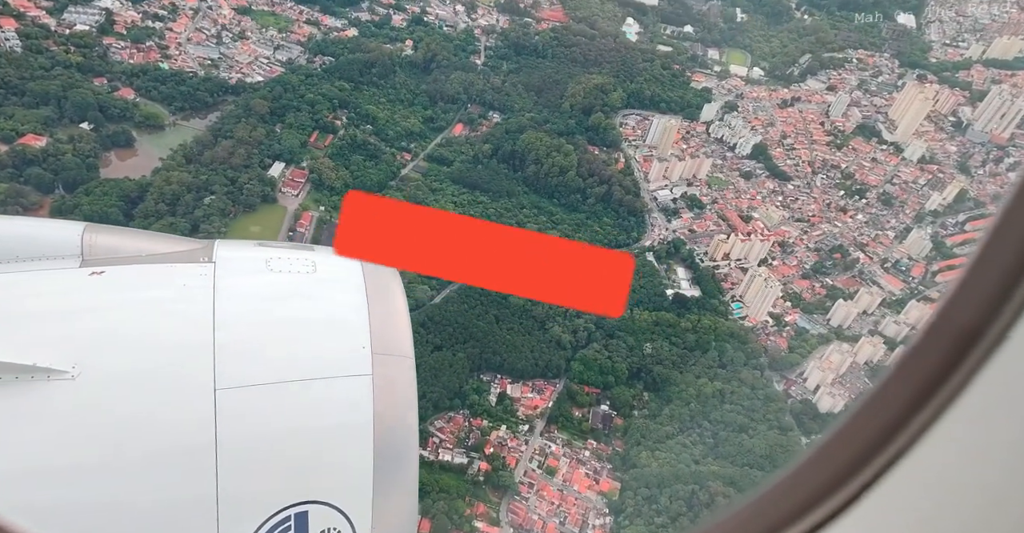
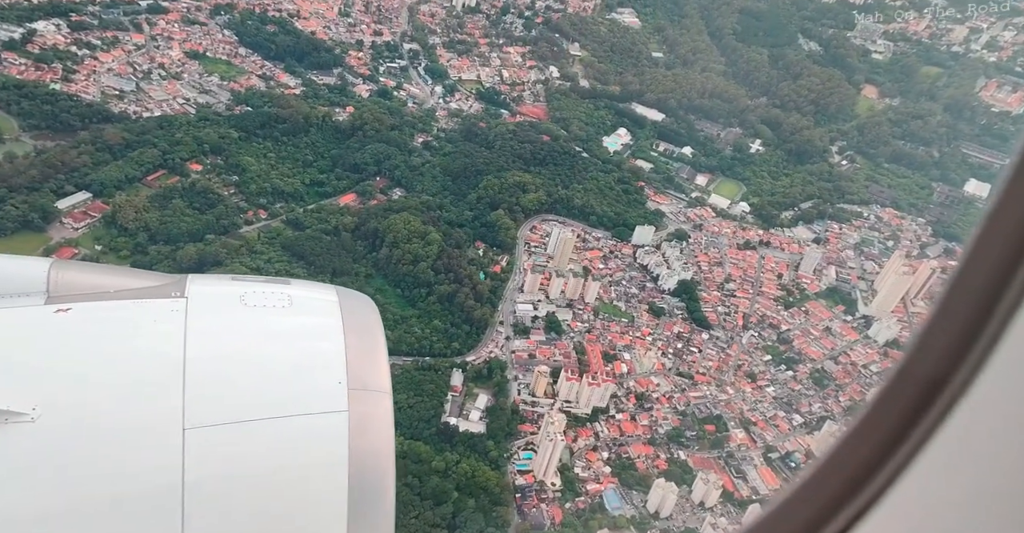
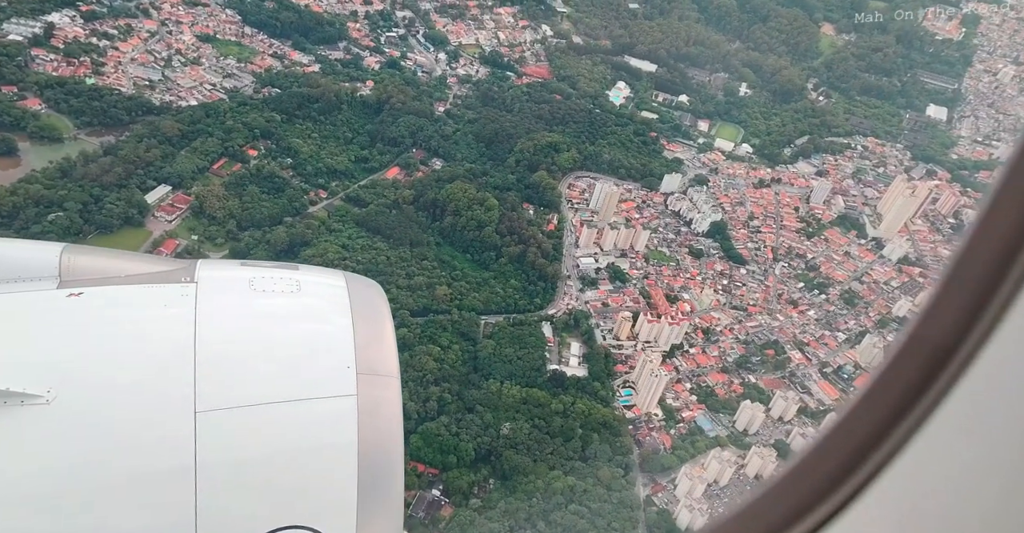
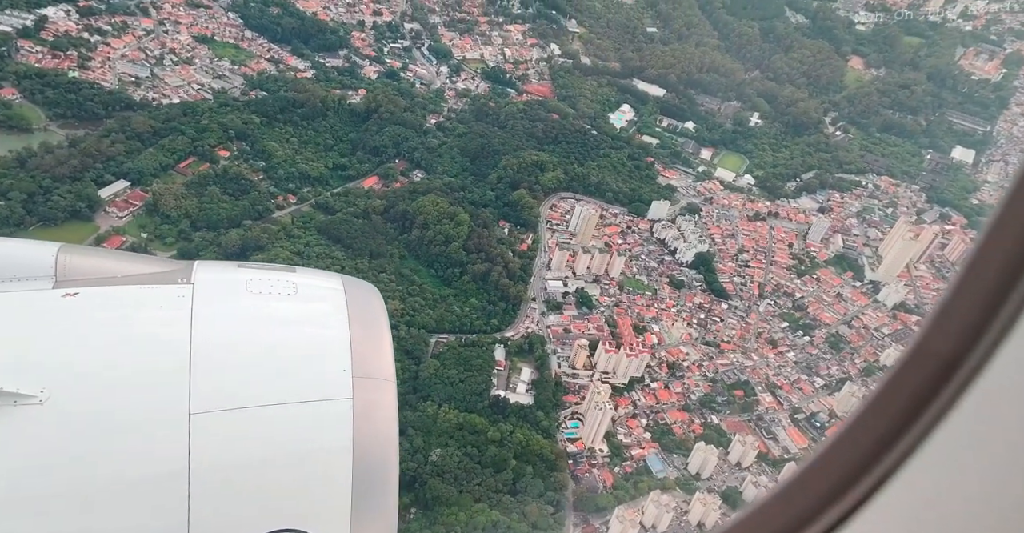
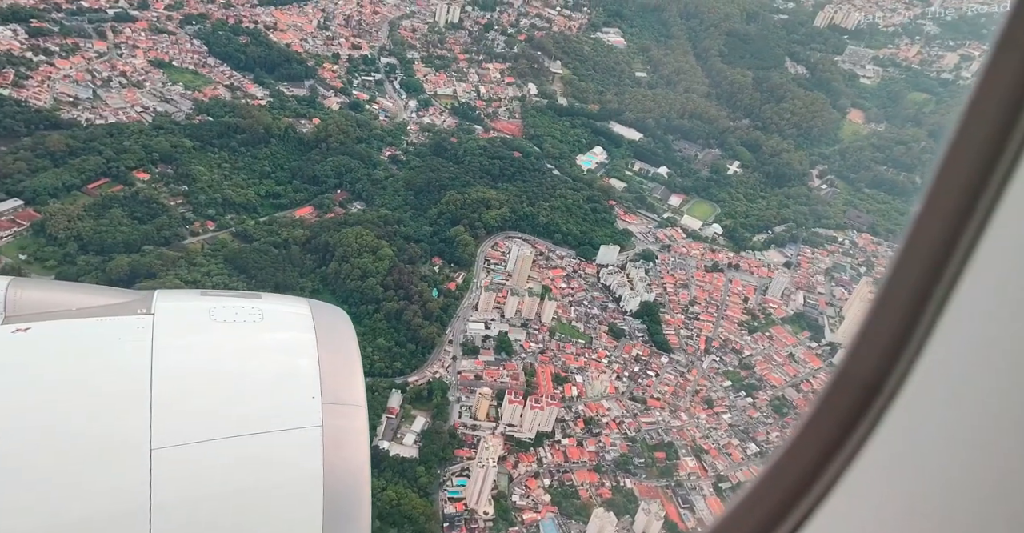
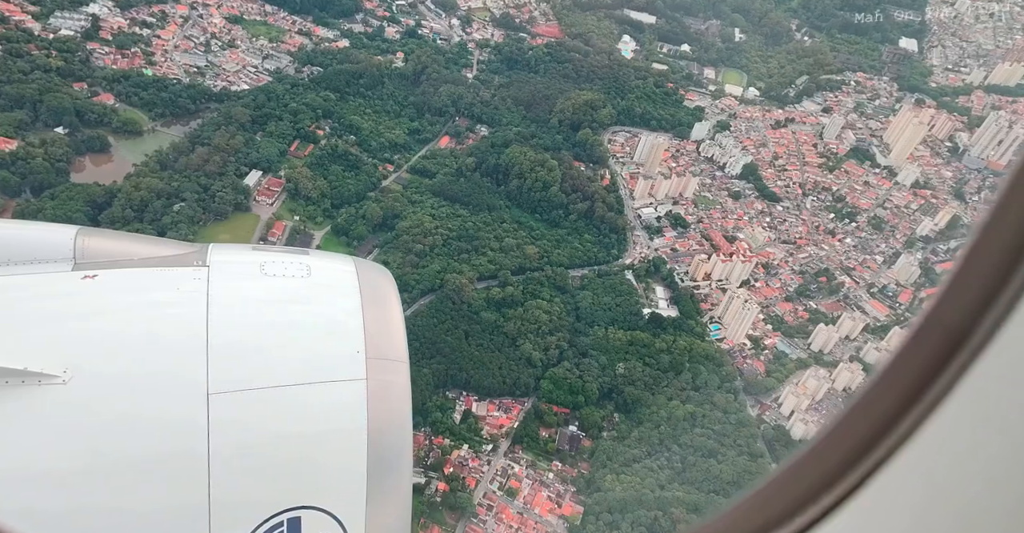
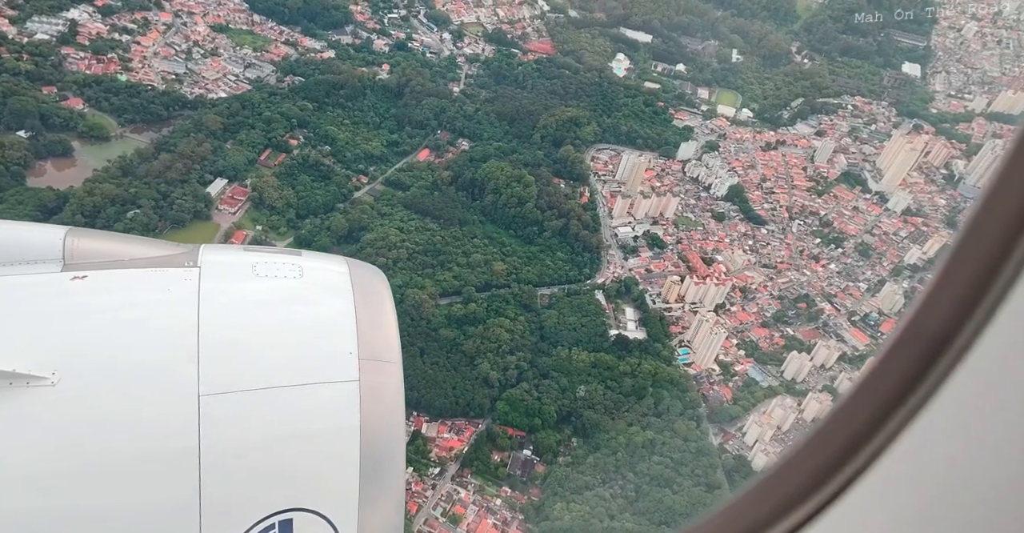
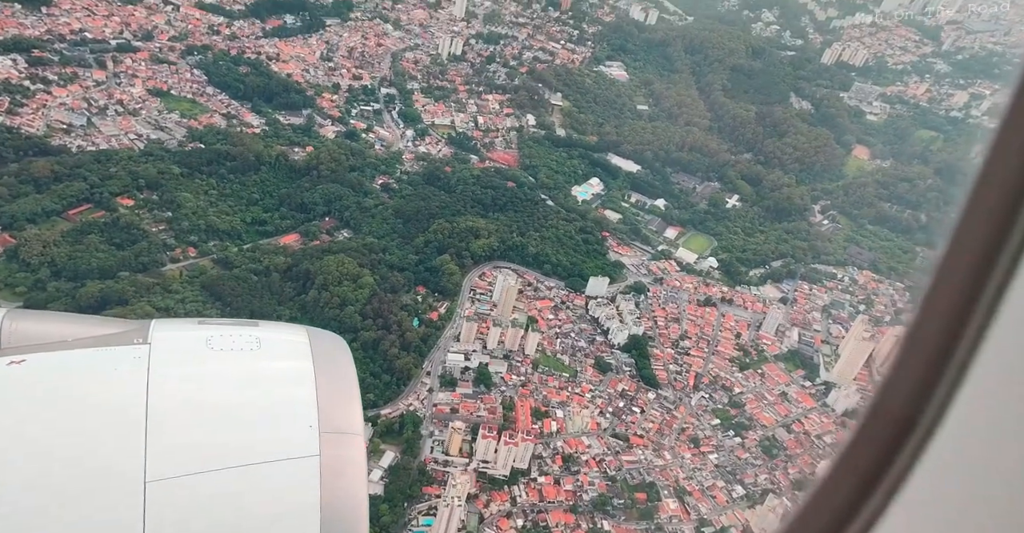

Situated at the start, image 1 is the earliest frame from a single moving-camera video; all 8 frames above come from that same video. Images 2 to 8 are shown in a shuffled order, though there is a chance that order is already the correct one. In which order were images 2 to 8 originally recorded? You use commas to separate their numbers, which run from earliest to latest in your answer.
6, 7, 3, 4, 2, 5, 8
